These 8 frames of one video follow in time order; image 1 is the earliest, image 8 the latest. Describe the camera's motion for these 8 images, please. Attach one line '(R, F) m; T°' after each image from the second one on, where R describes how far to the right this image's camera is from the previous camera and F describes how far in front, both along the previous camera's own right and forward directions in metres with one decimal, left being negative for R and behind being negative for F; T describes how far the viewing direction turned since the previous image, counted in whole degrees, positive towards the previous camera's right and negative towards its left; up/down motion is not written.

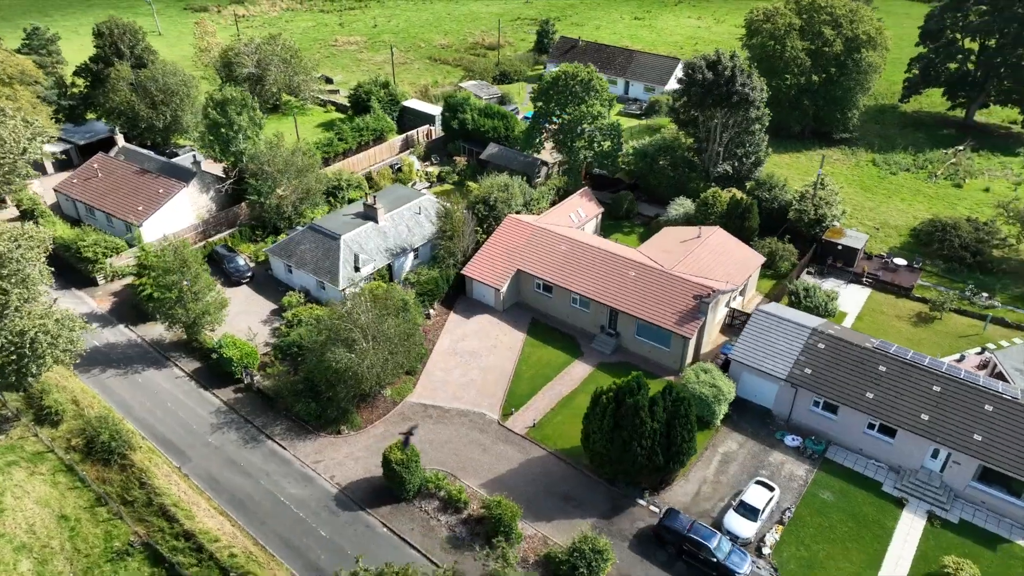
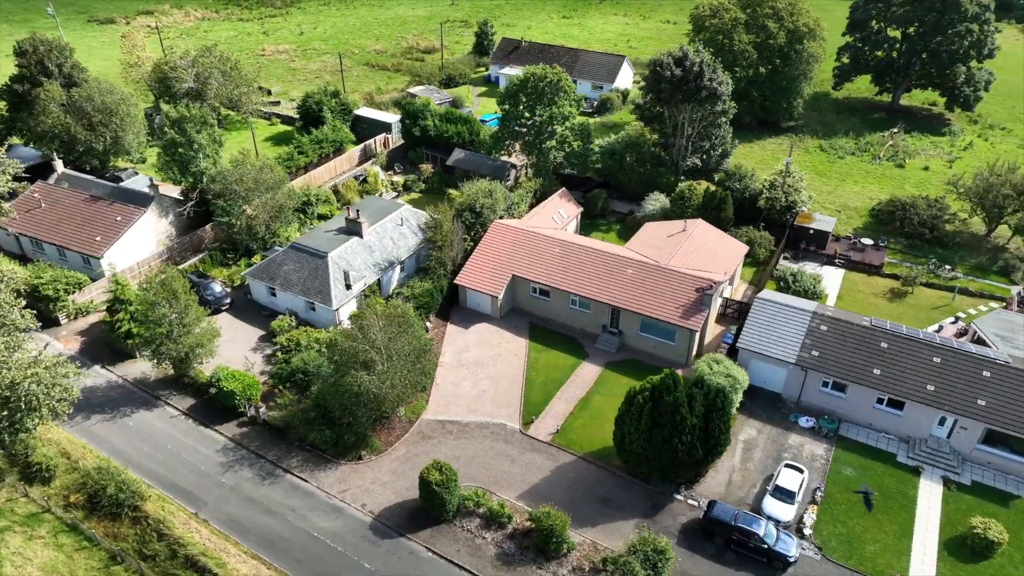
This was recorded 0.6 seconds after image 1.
(-4.2, +0.6) m; +7°
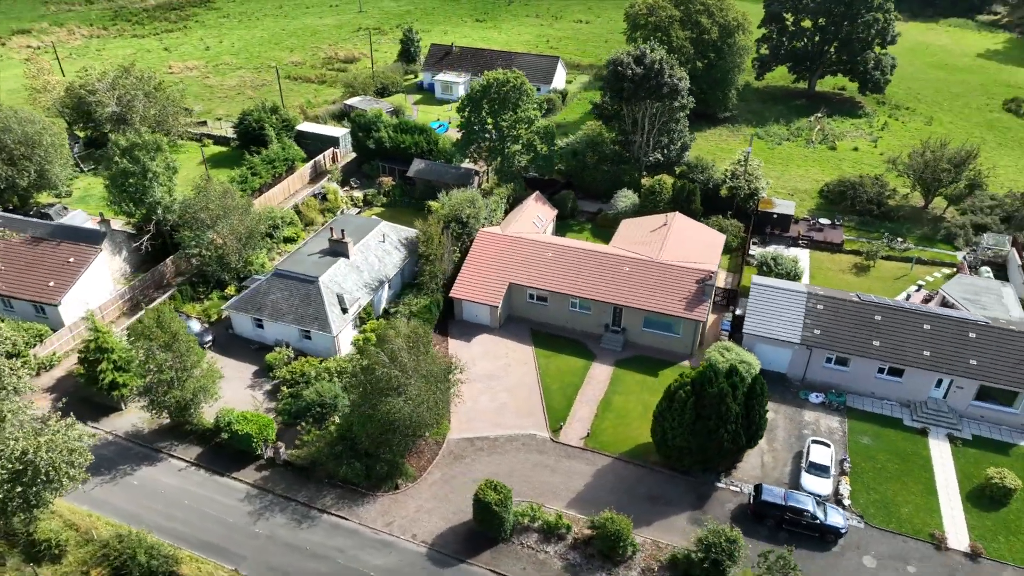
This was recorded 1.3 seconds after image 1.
(-5.1, +0.8) m; +8°
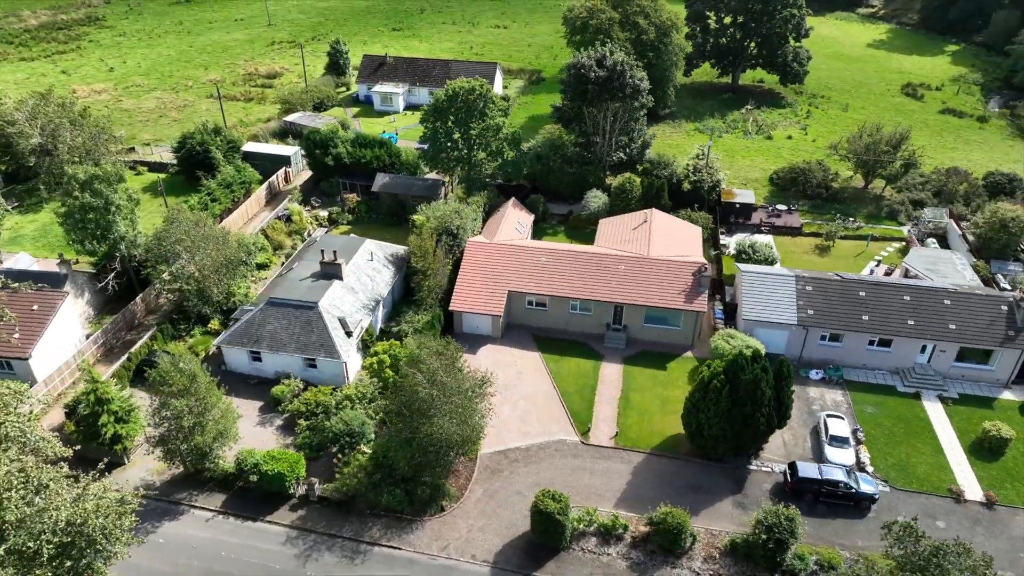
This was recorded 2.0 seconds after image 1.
(-5.0, +0.5) m; +8°
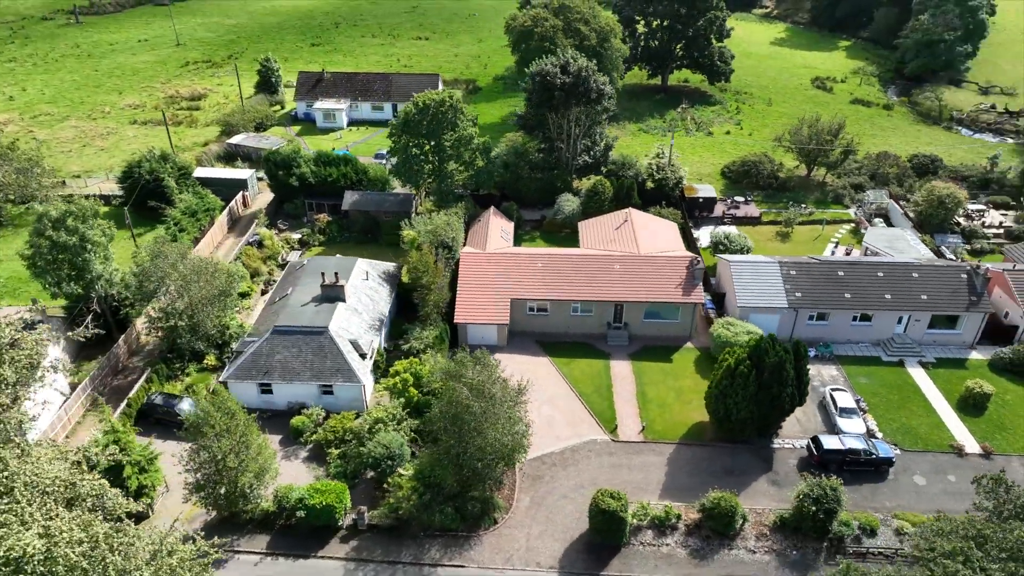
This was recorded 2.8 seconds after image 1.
(-5.1, +0.2) m; +8°
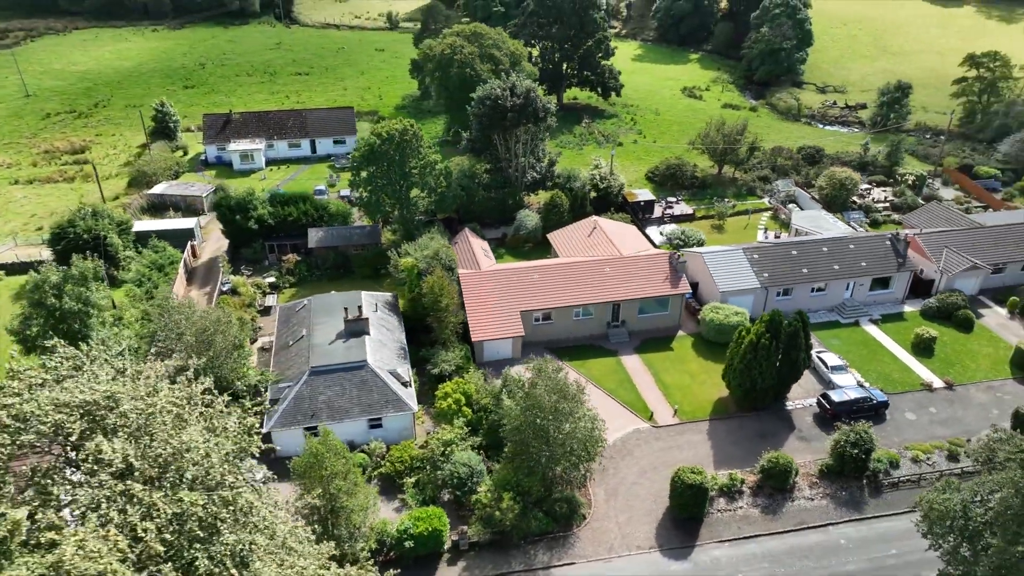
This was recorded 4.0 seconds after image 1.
(-8.6, -0.4) m; +12°
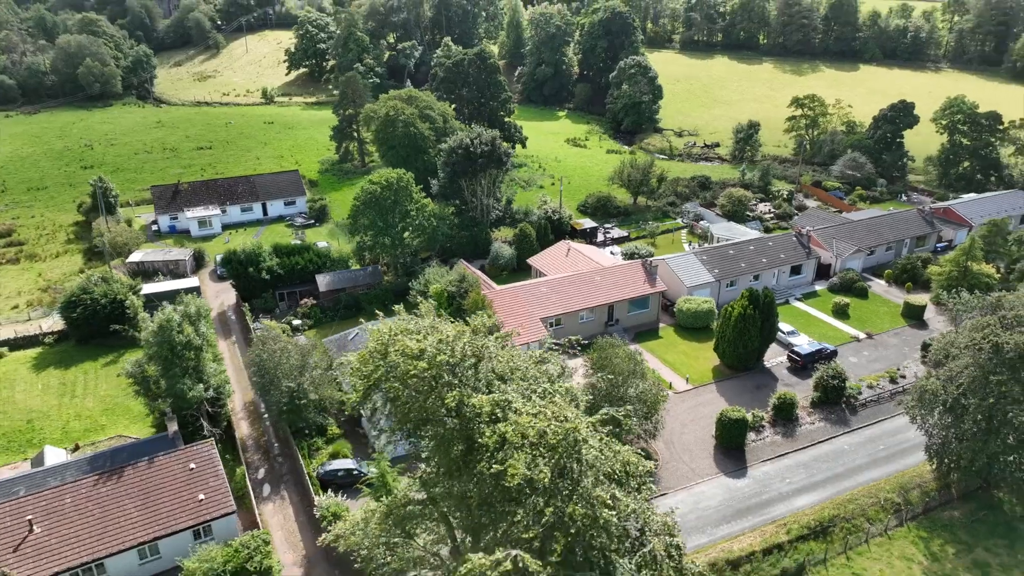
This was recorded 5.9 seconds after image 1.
(-11.3, -4.8) m; +13°
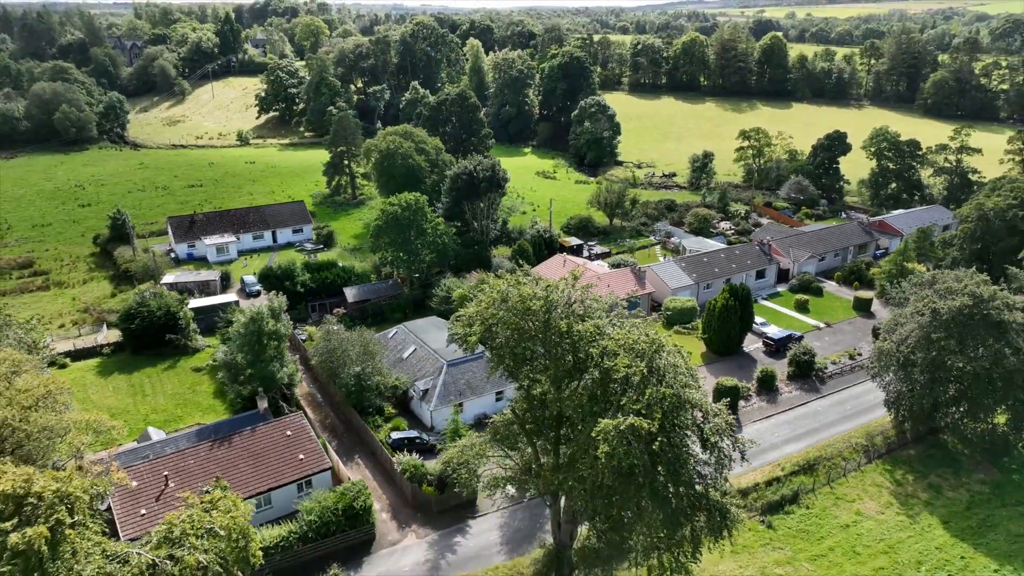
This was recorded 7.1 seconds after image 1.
(-4.8, -6.1) m; +4°
